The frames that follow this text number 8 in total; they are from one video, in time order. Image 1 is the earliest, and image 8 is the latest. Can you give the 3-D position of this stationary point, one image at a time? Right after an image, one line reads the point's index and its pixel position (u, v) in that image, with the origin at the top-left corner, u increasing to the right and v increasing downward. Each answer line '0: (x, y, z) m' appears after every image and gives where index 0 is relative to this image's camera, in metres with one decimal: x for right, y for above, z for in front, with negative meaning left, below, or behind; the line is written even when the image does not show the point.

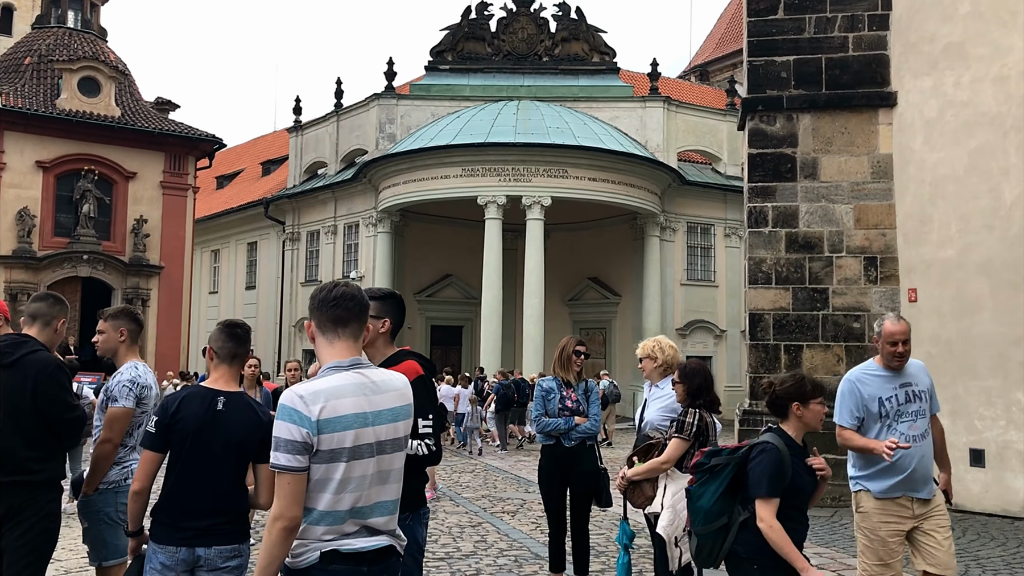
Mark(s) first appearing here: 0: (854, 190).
0: (+3.8, +1.1, +9.9) m
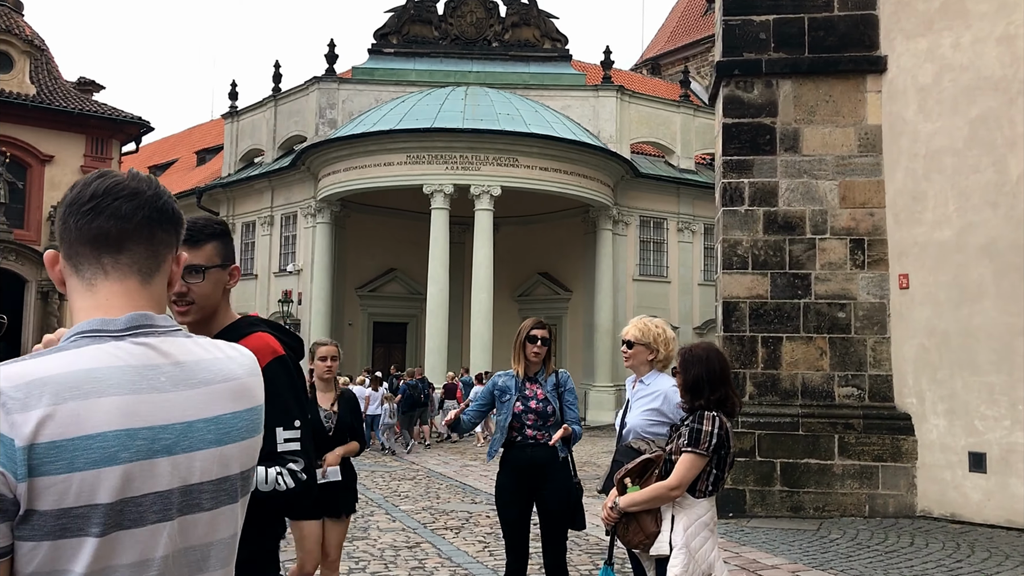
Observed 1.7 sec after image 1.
0: (+3.3, +1.3, +8.9) m
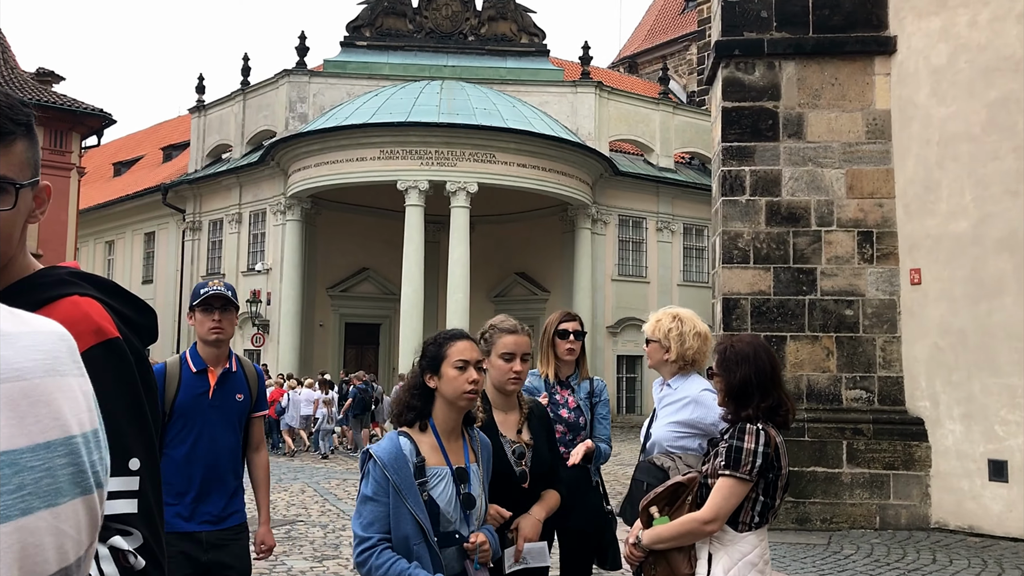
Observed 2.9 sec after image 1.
0: (+3.2, +1.3, +8.3) m
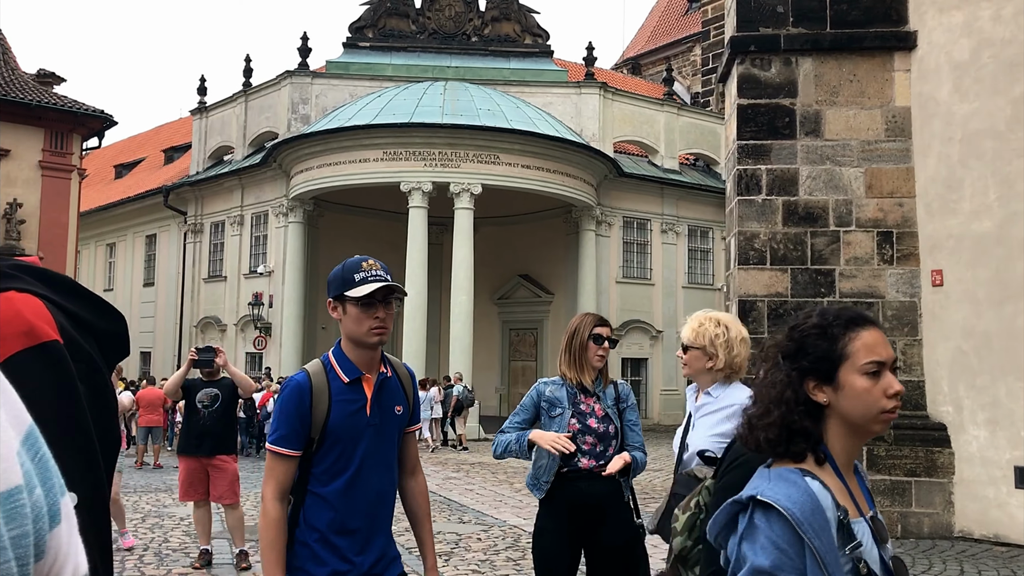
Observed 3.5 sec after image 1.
0: (+3.3, +1.3, +8.1) m
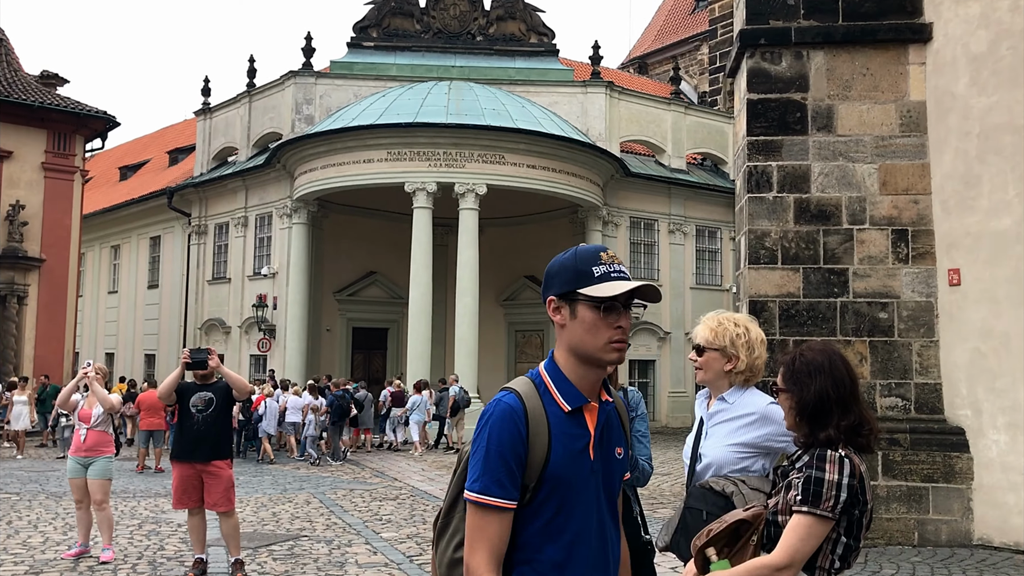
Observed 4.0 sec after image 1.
0: (+3.3, +1.3, +7.8) m
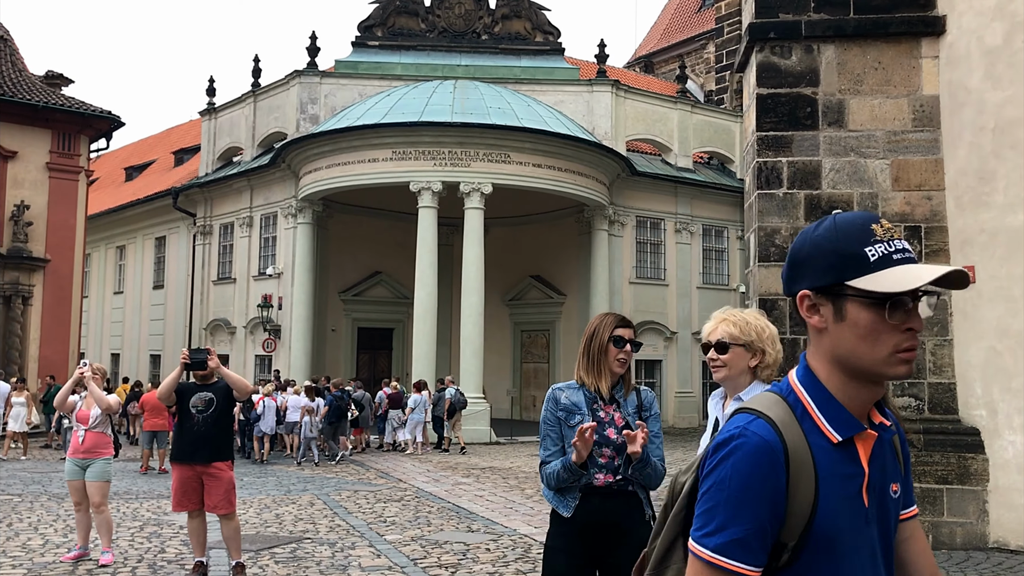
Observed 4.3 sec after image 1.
0: (+3.3, +1.3, +7.7) m
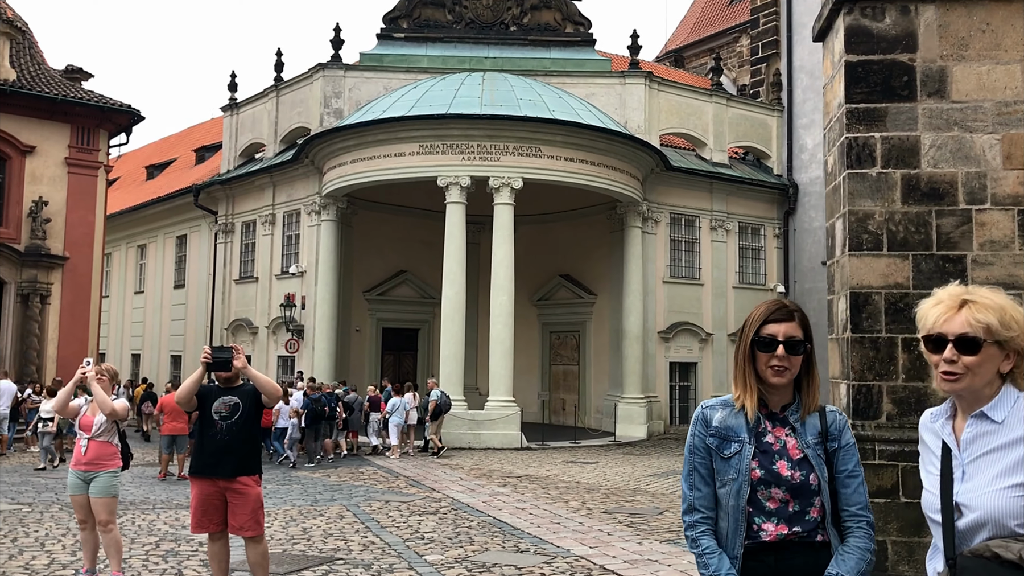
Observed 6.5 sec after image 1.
0: (+3.8, +1.4, +6.8) m
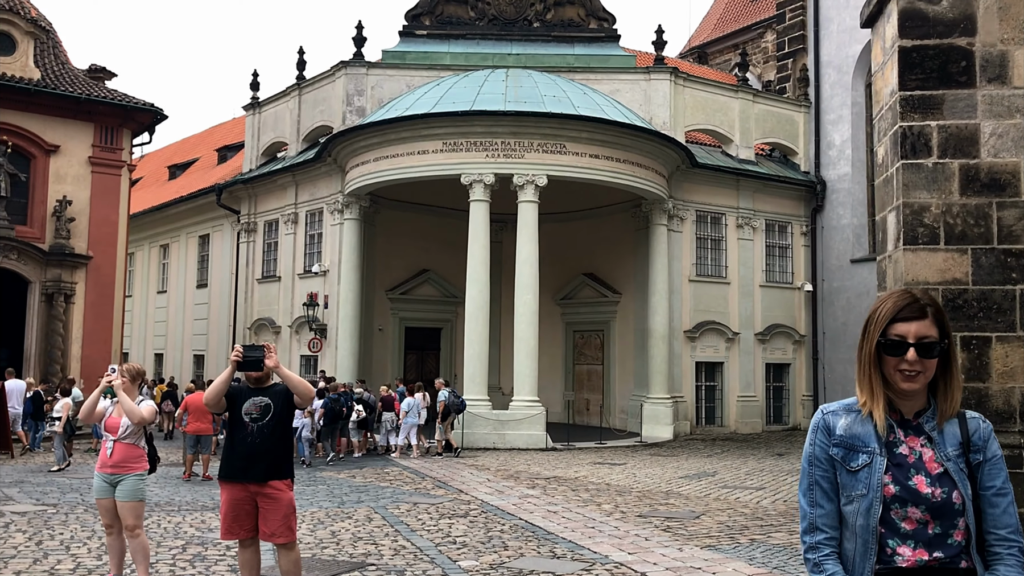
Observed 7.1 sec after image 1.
0: (+4.1, +1.4, +6.4) m
